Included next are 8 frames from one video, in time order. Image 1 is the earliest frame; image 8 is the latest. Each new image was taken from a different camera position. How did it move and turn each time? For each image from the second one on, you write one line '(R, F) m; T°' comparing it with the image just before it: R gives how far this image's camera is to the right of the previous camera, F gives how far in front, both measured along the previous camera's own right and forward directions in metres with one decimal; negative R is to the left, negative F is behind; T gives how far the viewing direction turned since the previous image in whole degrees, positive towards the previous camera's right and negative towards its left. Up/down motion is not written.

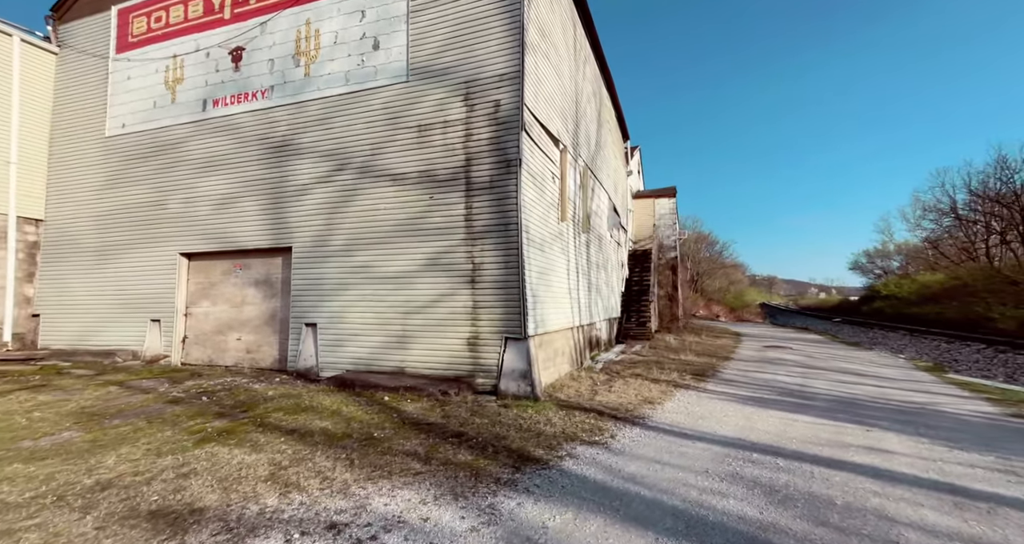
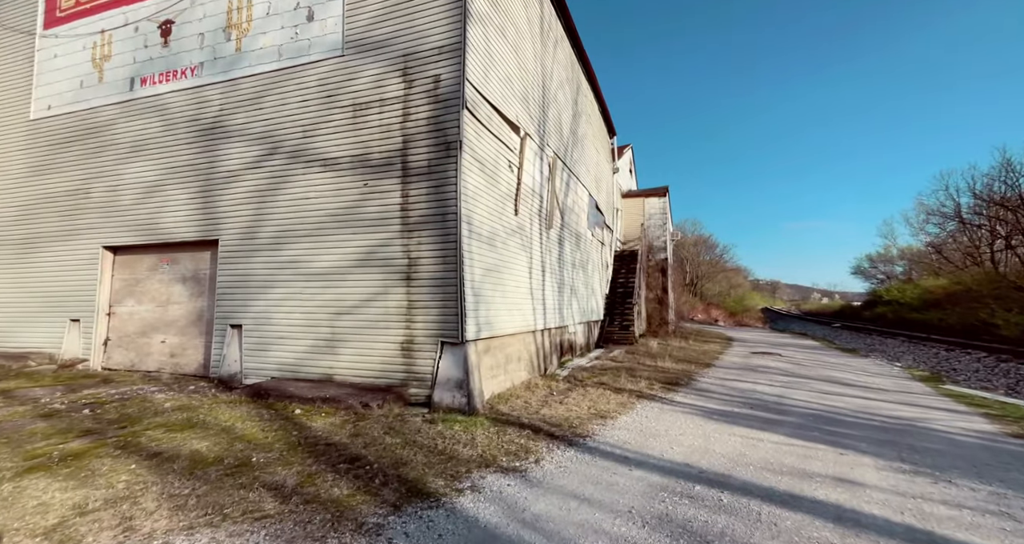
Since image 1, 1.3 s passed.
(+0.8, +0.9) m; 0°
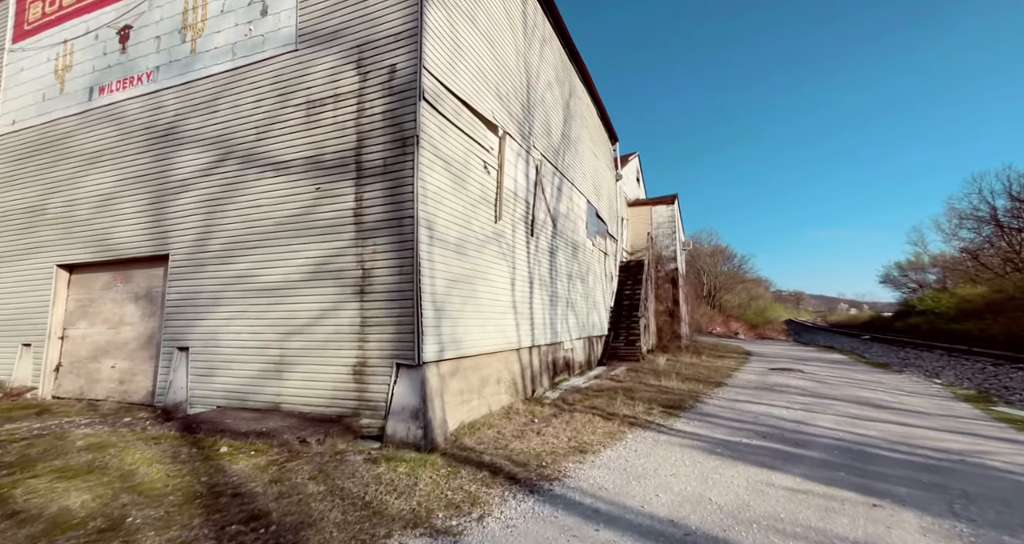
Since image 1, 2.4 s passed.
(+0.6, +0.9) m; -2°
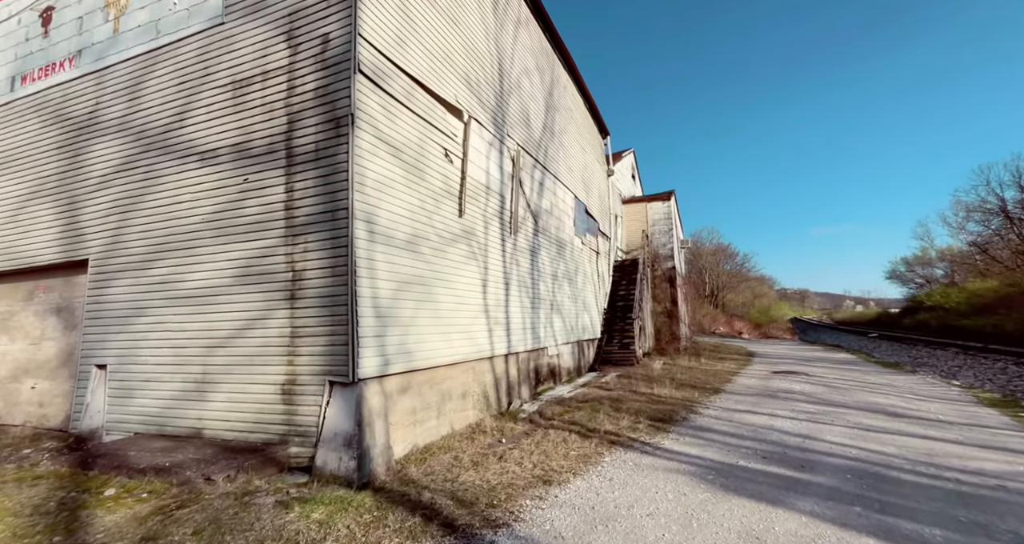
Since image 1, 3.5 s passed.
(+0.5, +0.8) m; 0°
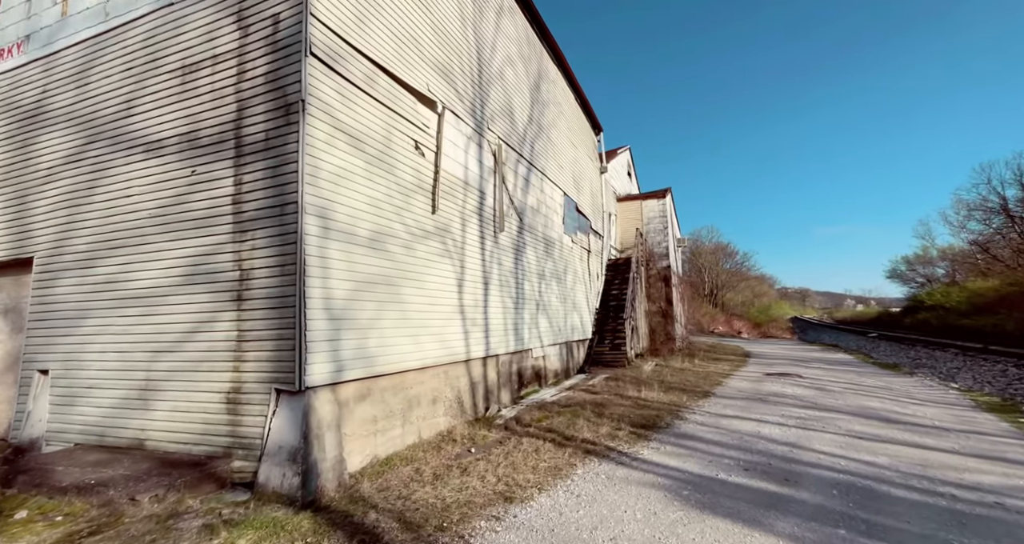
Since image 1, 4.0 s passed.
(+0.4, +0.4) m; 0°
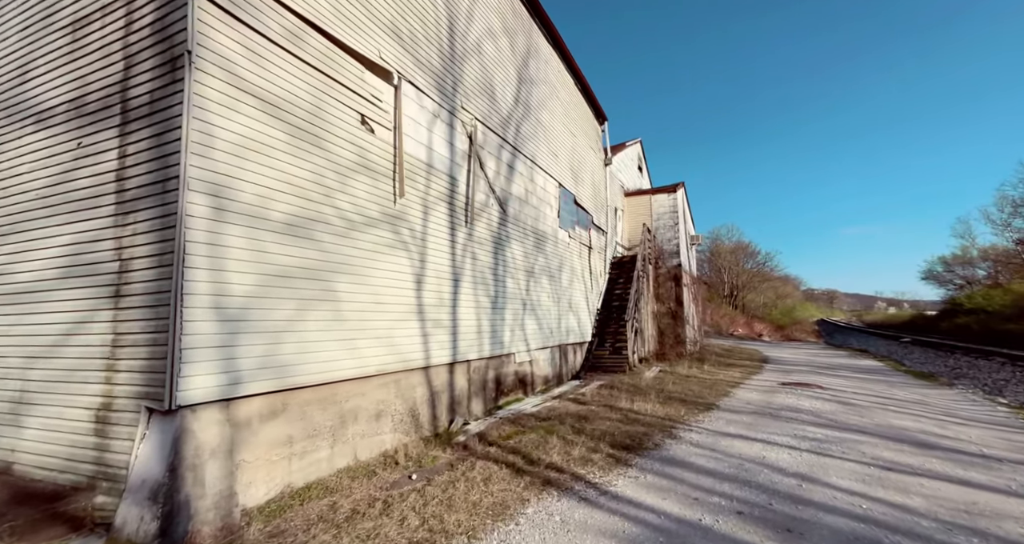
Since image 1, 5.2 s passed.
(+0.7, +0.9) m; -2°
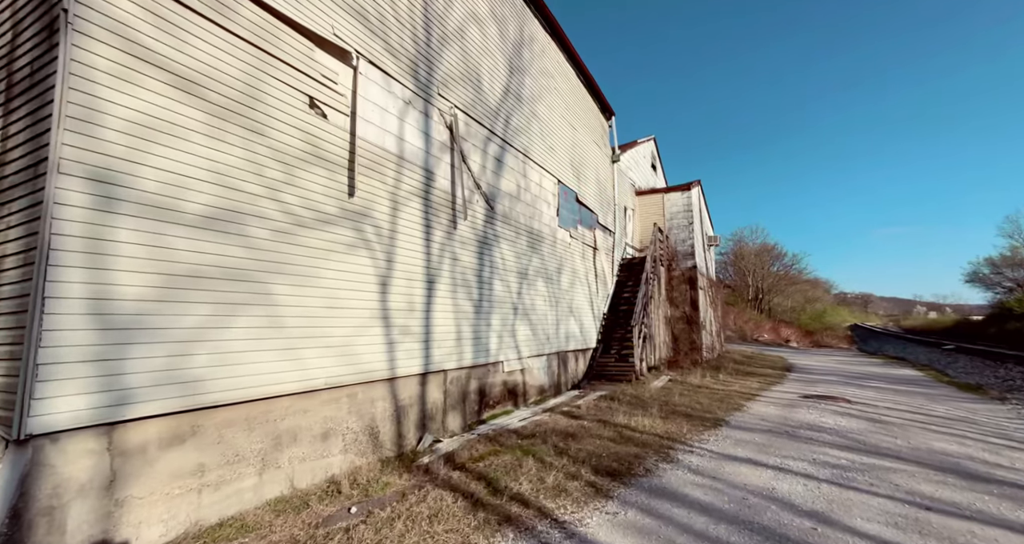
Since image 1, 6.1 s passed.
(+0.6, +0.7) m; -3°
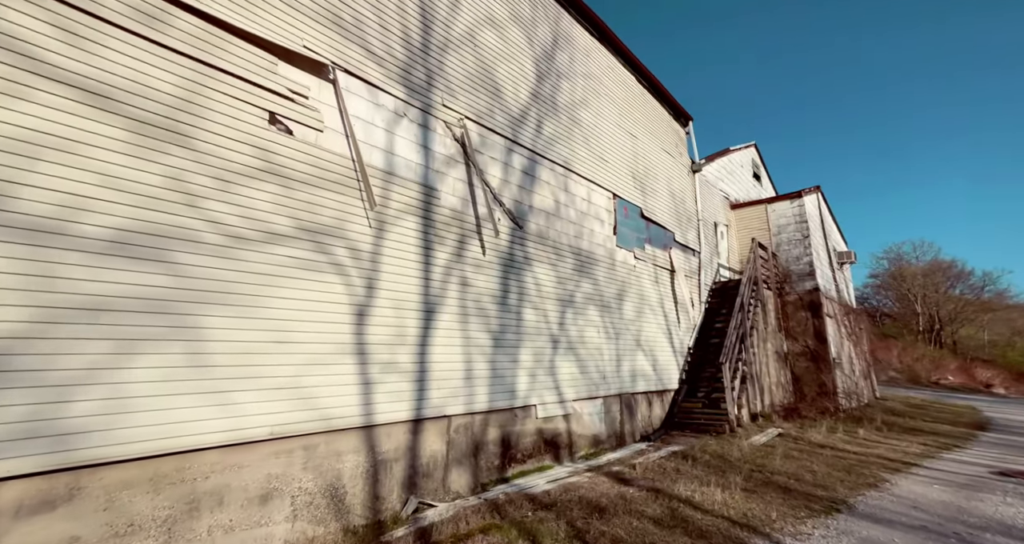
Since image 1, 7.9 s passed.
(+1.2, +1.3) m; -15°
